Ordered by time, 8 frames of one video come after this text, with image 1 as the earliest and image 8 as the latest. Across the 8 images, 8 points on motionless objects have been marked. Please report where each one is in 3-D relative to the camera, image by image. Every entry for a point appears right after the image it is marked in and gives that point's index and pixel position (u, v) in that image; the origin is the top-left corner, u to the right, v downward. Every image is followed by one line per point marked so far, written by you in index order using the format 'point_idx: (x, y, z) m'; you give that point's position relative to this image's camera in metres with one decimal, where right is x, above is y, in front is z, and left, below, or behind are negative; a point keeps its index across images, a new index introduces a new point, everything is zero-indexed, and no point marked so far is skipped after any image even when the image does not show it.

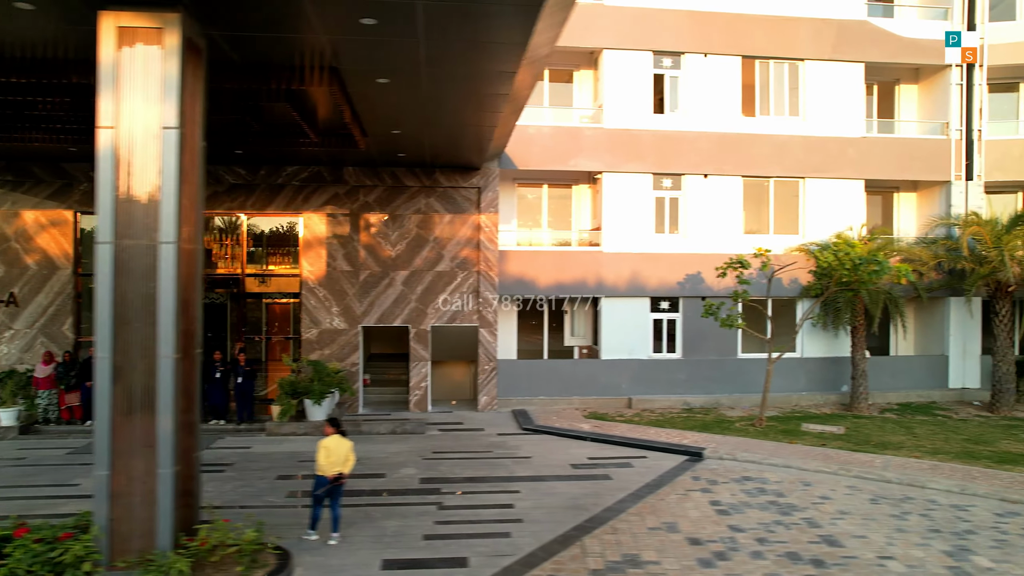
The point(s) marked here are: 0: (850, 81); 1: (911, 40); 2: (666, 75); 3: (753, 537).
0: (+6.4, +4.0, +14.1) m
1: (+7.7, +4.8, +14.2) m
2: (+2.8, +4.0, +13.7) m
3: (+2.2, -2.3, +6.8) m
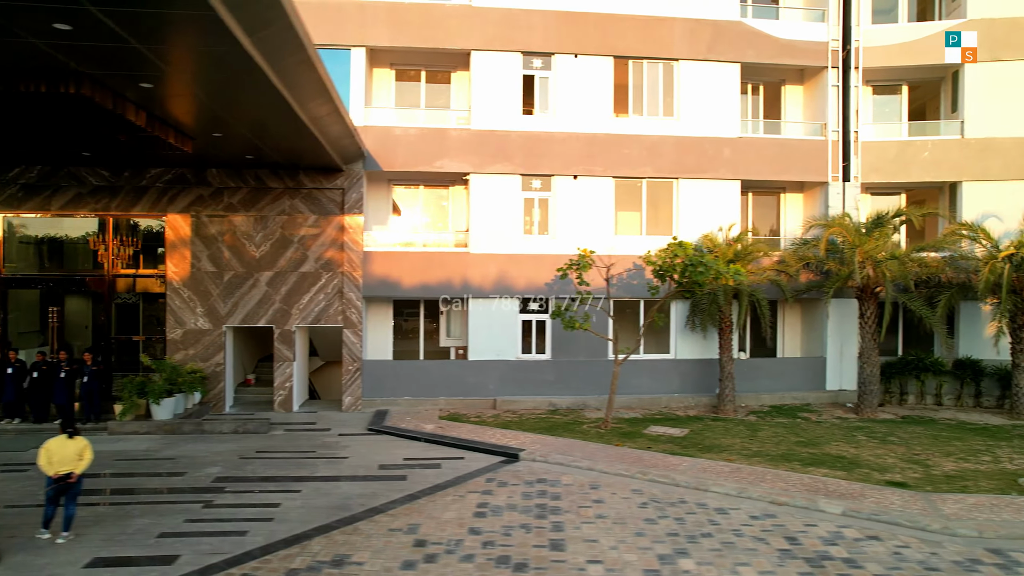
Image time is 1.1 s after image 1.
0: (+4.0, +3.9, +14.0) m
1: (+5.3, +4.8, +14.2) m
2: (+0.4, +4.0, +13.7) m
3: (-0.3, -2.3, +6.8) m
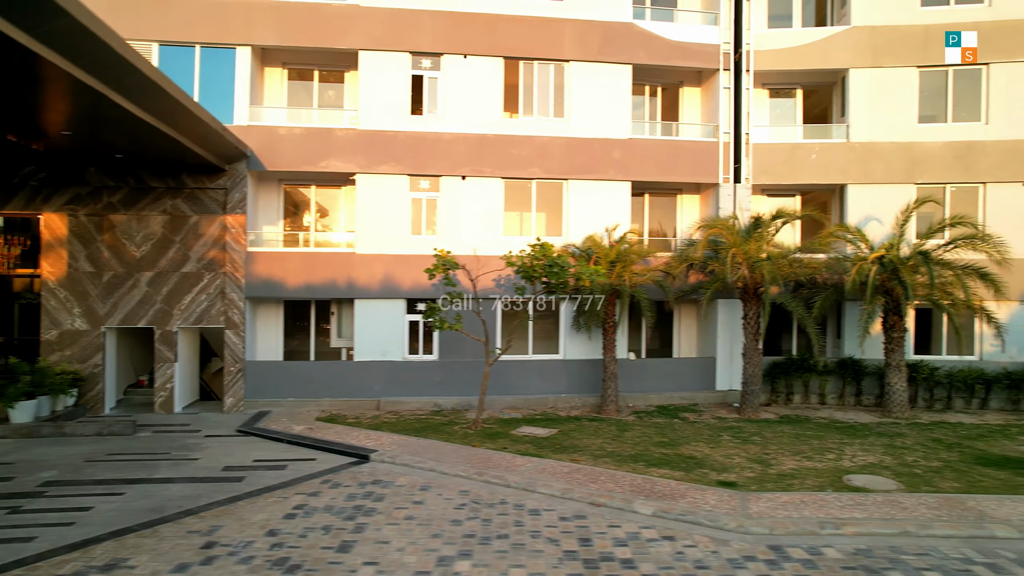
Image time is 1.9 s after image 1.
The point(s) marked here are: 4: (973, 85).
0: (+2.0, +3.9, +14.1) m
1: (+3.2, +4.7, +14.3) m
2: (-1.6, +3.9, +13.7) m
3: (-2.2, -2.3, +6.7) m
4: (+8.9, +3.9, +14.3) m
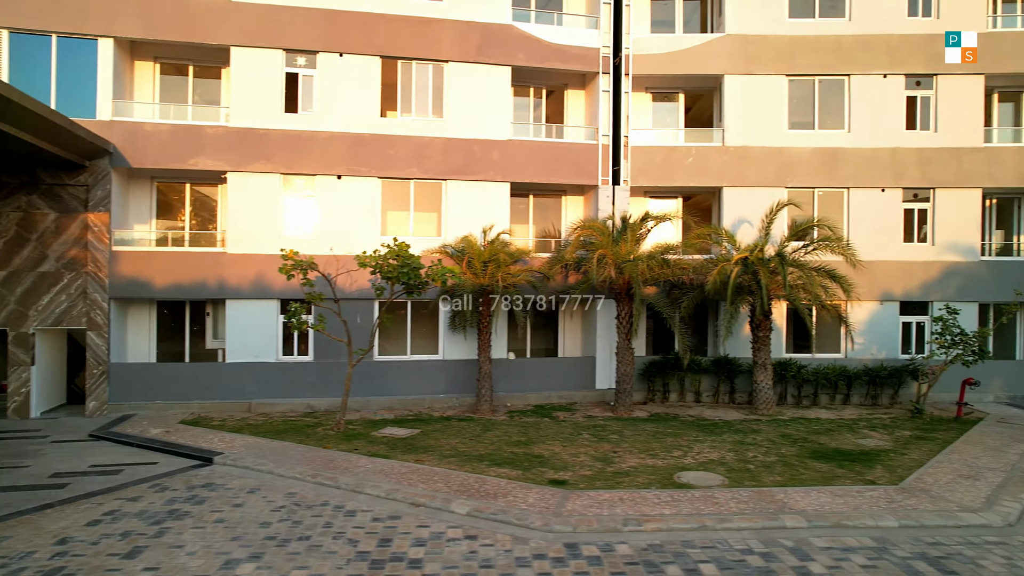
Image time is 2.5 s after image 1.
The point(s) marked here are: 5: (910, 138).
0: (-0.3, +3.9, +14.2) m
1: (+0.9, +4.7, +14.4) m
2: (-3.9, +3.9, +13.6) m
3: (-4.0, -2.3, +6.6) m
4: (+6.5, +3.9, +14.8) m
5: (+7.9, +3.0, +14.6) m
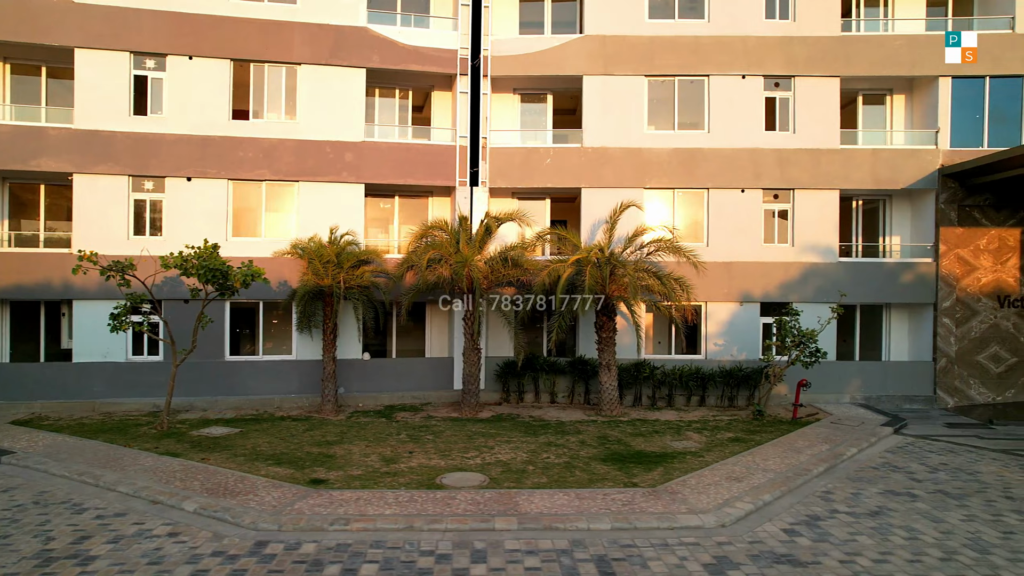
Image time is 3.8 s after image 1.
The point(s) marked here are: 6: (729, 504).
0: (-3.2, +3.9, +14.2) m
1: (-1.9, +4.7, +14.5) m
2: (-6.7, +3.9, +13.6) m
3: (-6.9, -2.3, +6.7) m
4: (+3.7, +3.9, +14.9) m
5: (+5.1, +3.0, +14.7) m
6: (+2.4, -2.4, +8.0) m
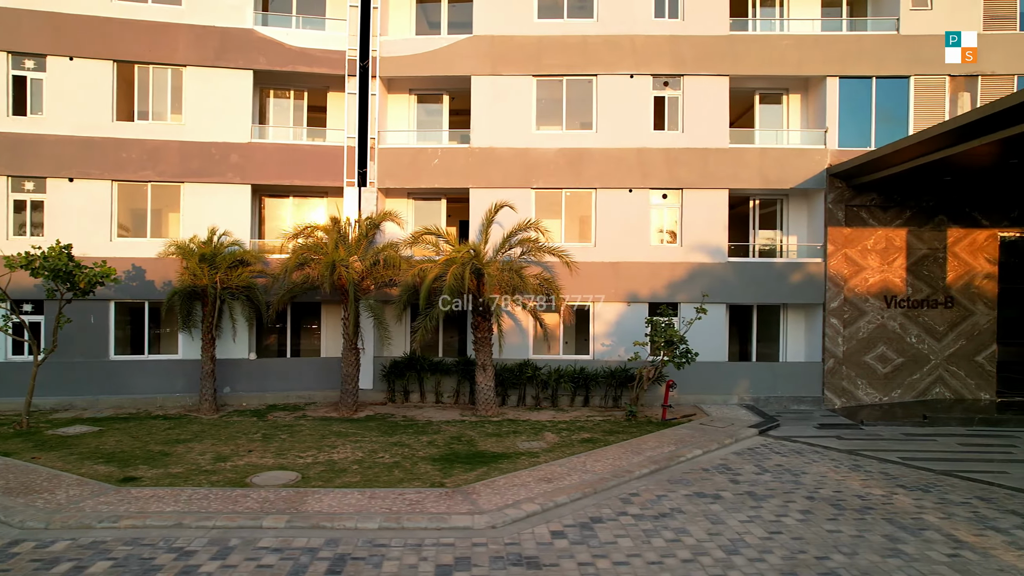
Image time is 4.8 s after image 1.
0: (-5.4, +3.9, +14.3) m
1: (-4.2, +4.7, +14.6) m
2: (-9.0, +3.9, +13.7) m
3: (-9.2, -2.3, +6.7) m
4: (+1.5, +3.9, +14.9) m
5: (+2.8, +3.0, +14.6) m
6: (0.0, -2.4, +8.0) m
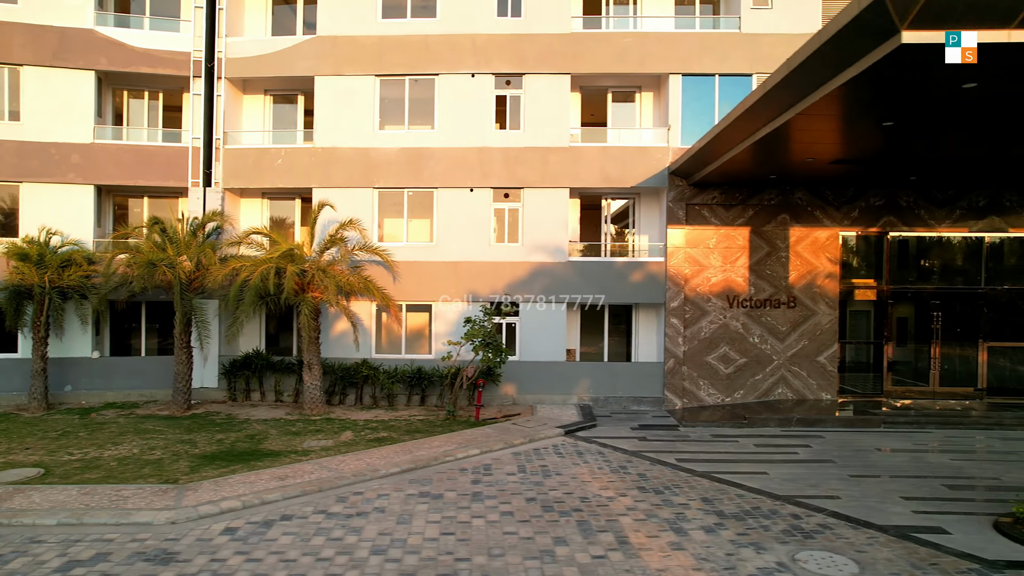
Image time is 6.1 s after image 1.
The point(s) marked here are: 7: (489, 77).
0: (-8.5, +3.9, +14.4) m
1: (-7.3, +4.7, +14.6) m
2: (-12.1, +4.0, +13.8) m
3: (-12.4, -2.3, +6.8) m
4: (-1.7, +3.9, +14.8) m
5: (-0.3, +3.0, +14.6) m
6: (-3.2, -2.3, +8.0) m
7: (-0.4, +4.2, +14.6) m
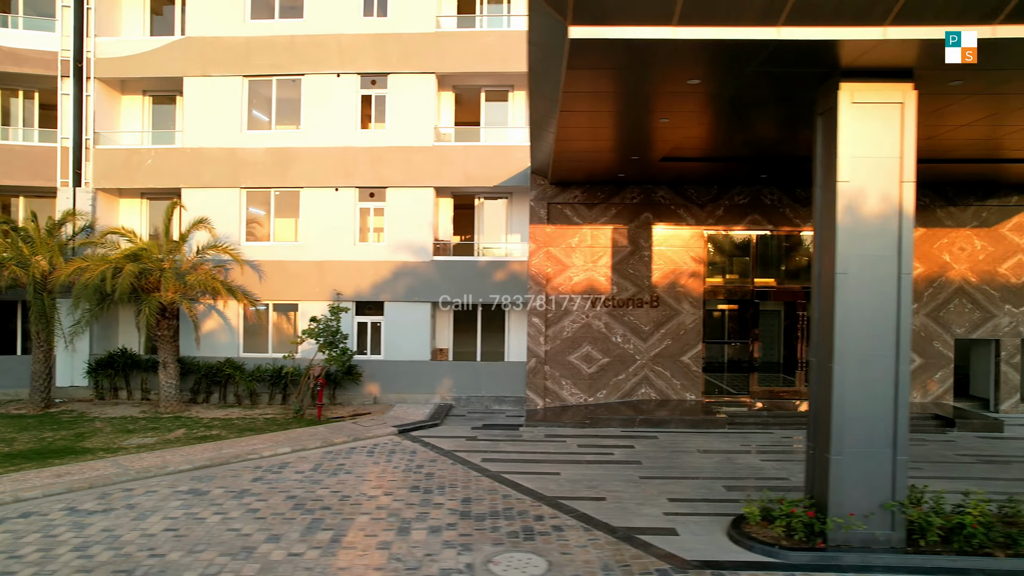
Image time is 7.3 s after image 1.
0: (-11.2, +4.0, +14.4) m
1: (-10.0, +4.8, +14.6) m
2: (-14.8, +4.0, +13.9) m
3: (-15.2, -2.2, +6.9) m
4: (-4.3, +3.9, +14.8) m
5: (-3.0, +3.0, +14.6) m
6: (-5.9, -2.3, +8.0) m
7: (-3.1, +4.2, +14.6) m
